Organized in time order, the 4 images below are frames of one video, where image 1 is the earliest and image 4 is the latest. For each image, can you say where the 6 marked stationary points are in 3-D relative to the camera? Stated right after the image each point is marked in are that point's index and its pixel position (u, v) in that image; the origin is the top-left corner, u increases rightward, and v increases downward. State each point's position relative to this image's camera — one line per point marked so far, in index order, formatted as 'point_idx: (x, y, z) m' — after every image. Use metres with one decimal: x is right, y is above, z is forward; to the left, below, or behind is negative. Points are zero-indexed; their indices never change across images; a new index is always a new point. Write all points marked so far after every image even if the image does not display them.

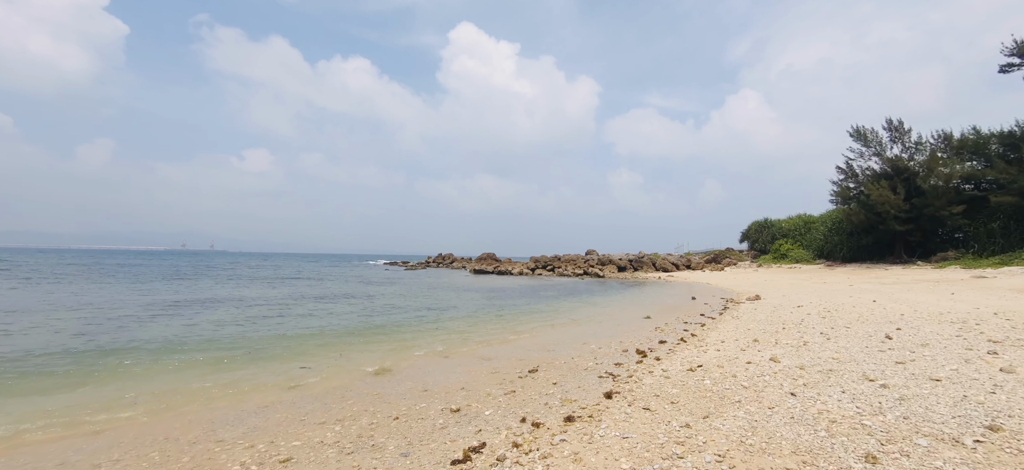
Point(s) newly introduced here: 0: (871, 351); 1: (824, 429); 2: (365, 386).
0: (+7.6, -2.4, +9.4) m
1: (+3.6, -2.3, +5.2) m
2: (-2.7, -2.8, +8.2) m
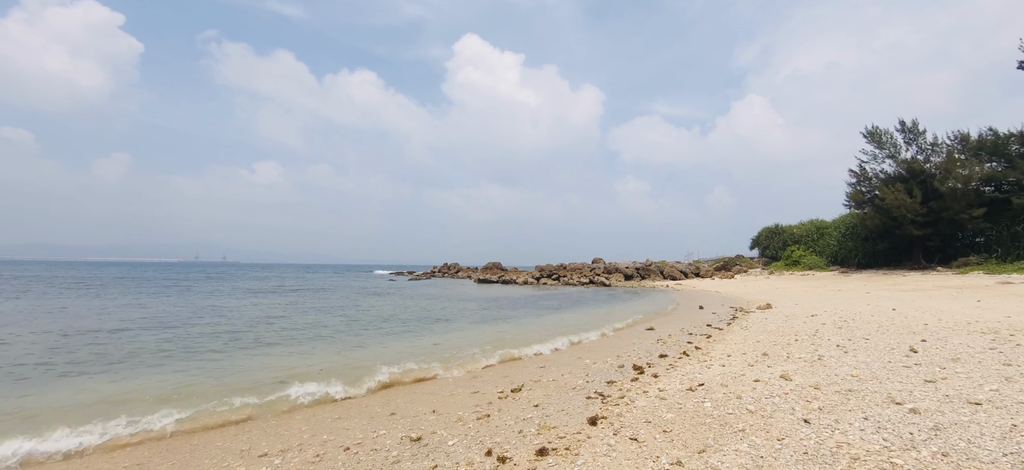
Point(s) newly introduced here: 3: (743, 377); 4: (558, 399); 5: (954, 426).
0: (+7.2, -2.5, +8.4) m
1: (+3.2, -2.2, +4.3) m
2: (-3.1, -2.9, +7.4) m
3: (+4.4, -2.7, +8.6) m
4: (+0.8, -2.8, +7.6) m
5: (+5.1, -2.2, +5.2) m
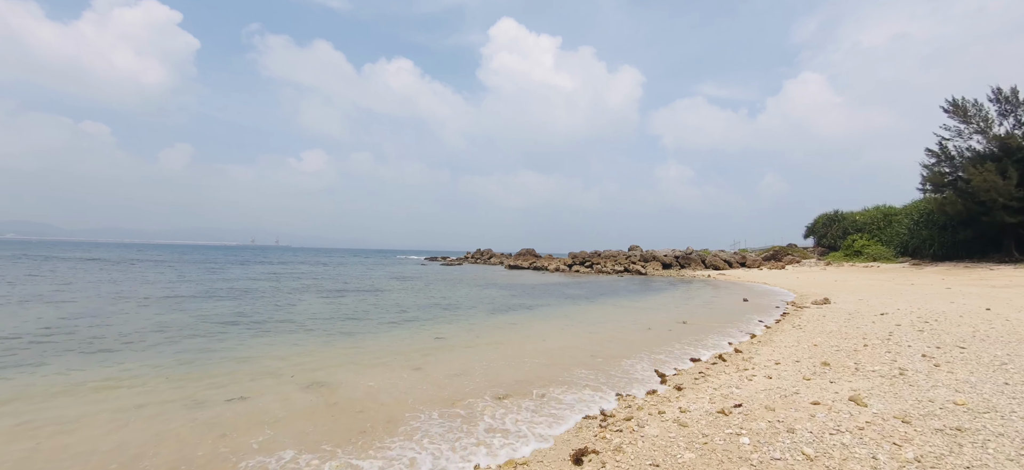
0: (+6.9, -2.1, +6.1) m
1: (+2.5, -2.0, +2.3) m
2: (-3.5, -2.4, +6.0) m
3: (+4.2, -2.3, +6.5) m
4: (+0.4, -2.4, +5.8) m
5: (+4.6, -2.0, +3.1) m
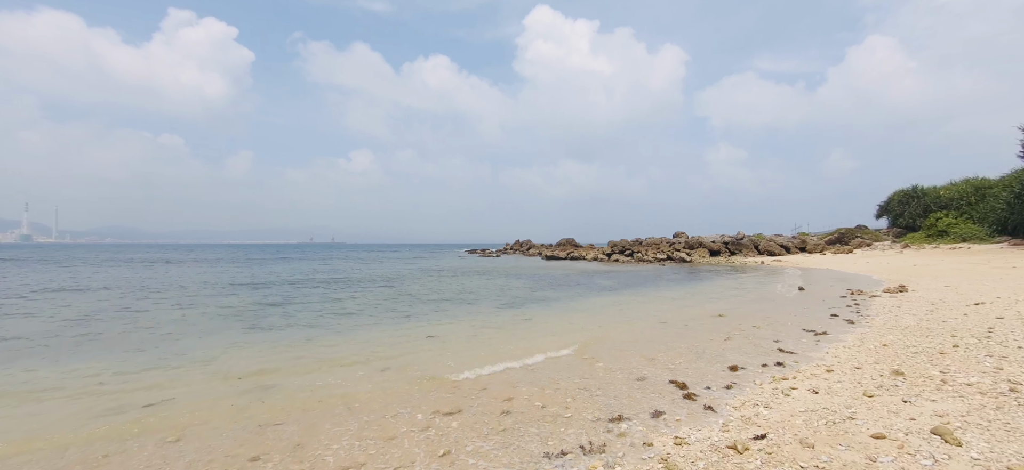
0: (+6.1, -1.7, +3.8) m
1: (+1.4, -1.7, +0.6) m
2: (-4.2, -2.2, +4.9) m
3: (+3.5, -1.9, +4.5) m
4: (-0.3, -2.1, +4.3) m
5: (+3.5, -1.6, +1.1) m
